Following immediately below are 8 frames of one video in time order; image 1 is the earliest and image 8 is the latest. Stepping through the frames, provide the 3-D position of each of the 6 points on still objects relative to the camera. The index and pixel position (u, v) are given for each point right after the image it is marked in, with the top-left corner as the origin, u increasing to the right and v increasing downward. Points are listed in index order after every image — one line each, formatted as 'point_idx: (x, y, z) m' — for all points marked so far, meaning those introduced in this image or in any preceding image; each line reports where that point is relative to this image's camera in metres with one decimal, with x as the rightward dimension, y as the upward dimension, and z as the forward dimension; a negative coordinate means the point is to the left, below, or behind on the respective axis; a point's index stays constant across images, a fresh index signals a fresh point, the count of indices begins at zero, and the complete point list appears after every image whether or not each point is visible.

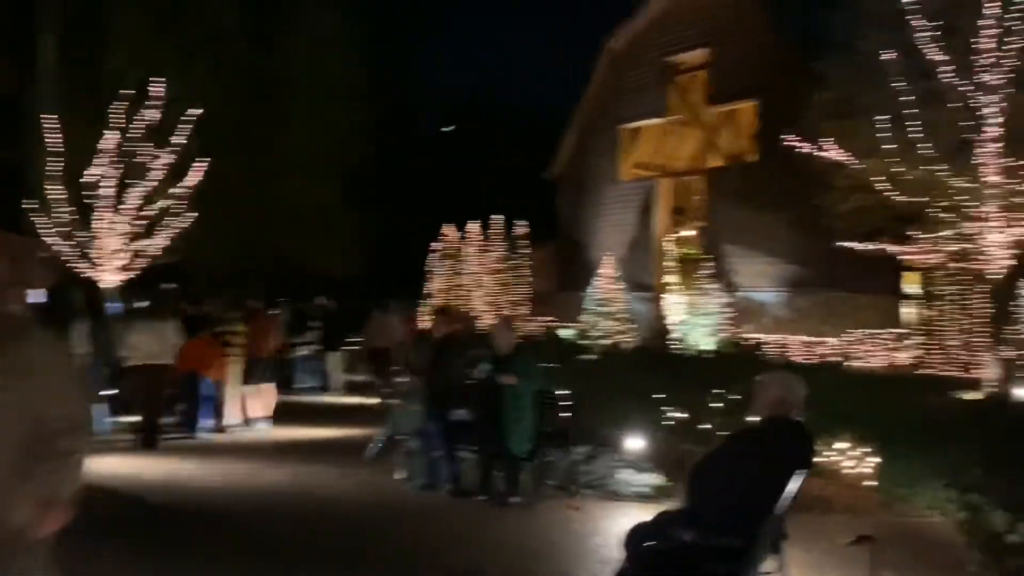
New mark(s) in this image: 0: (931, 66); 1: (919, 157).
0: (+6.6, +3.5, +16.4) m
1: (+6.5, +2.1, +16.6) m
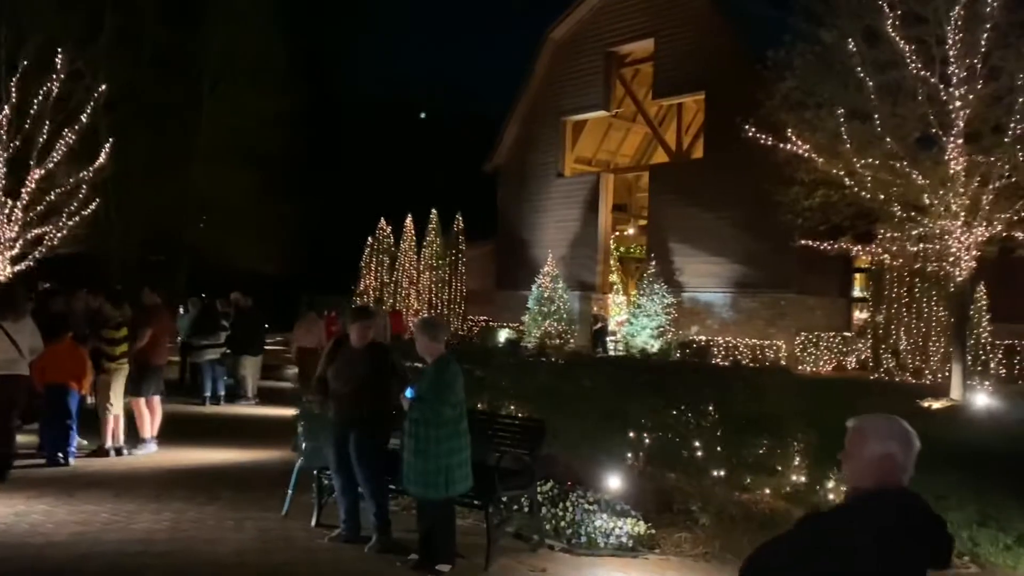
0: (+5.7, +3.5, +15.5) m
1: (+5.6, +2.1, +15.7) m
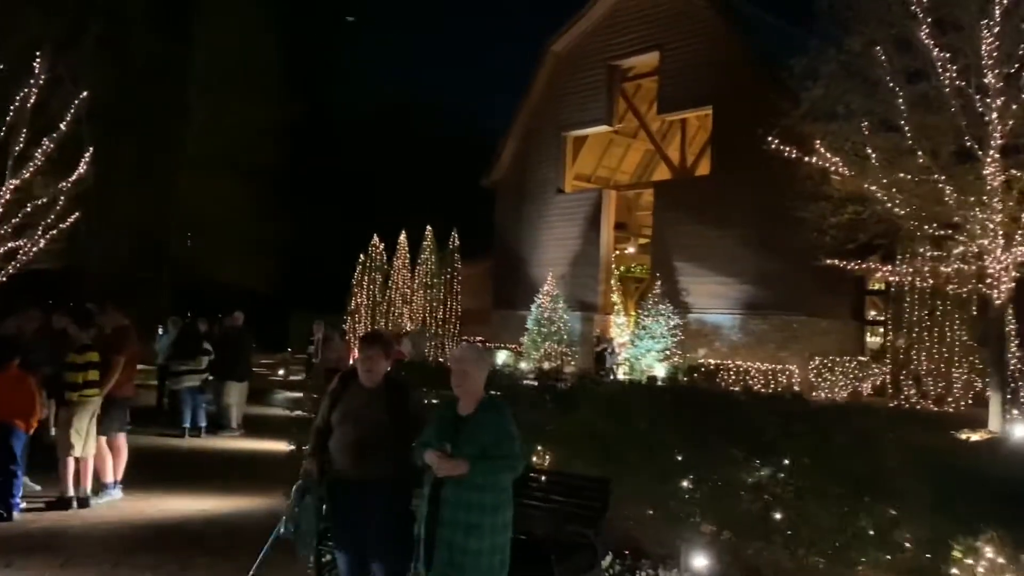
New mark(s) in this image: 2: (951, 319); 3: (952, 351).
0: (+5.9, +3.2, +14.6) m
1: (+5.7, +1.8, +14.8) m
2: (+8.0, -0.6, +19.0) m
3: (+8.1, -1.1, +19.0) m
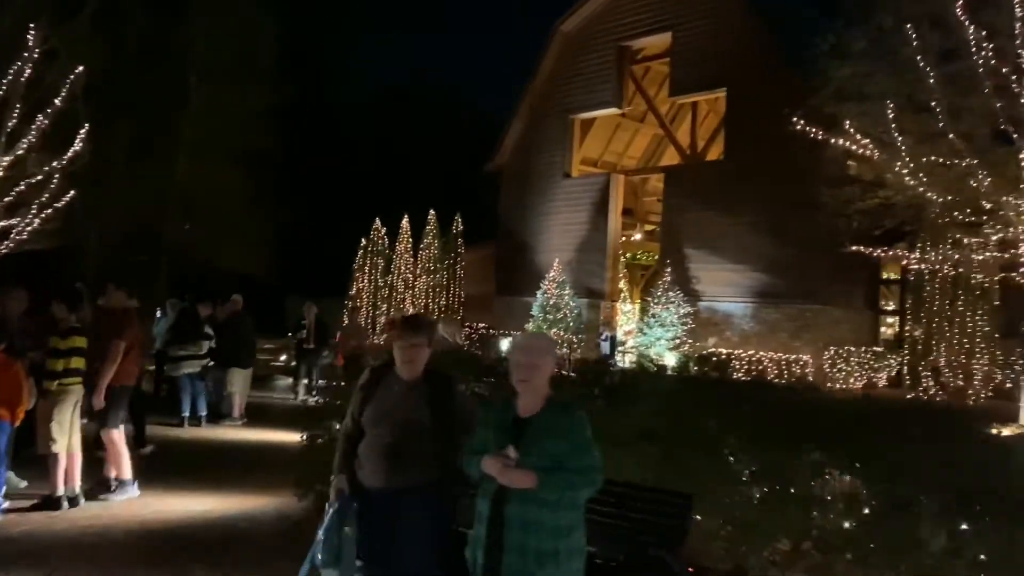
0: (+6.1, +3.3, +14.0) m
1: (+5.9, +1.9, +14.2) m
2: (+8.2, -0.4, +18.5) m
3: (+8.2, -1.0, +18.5) m
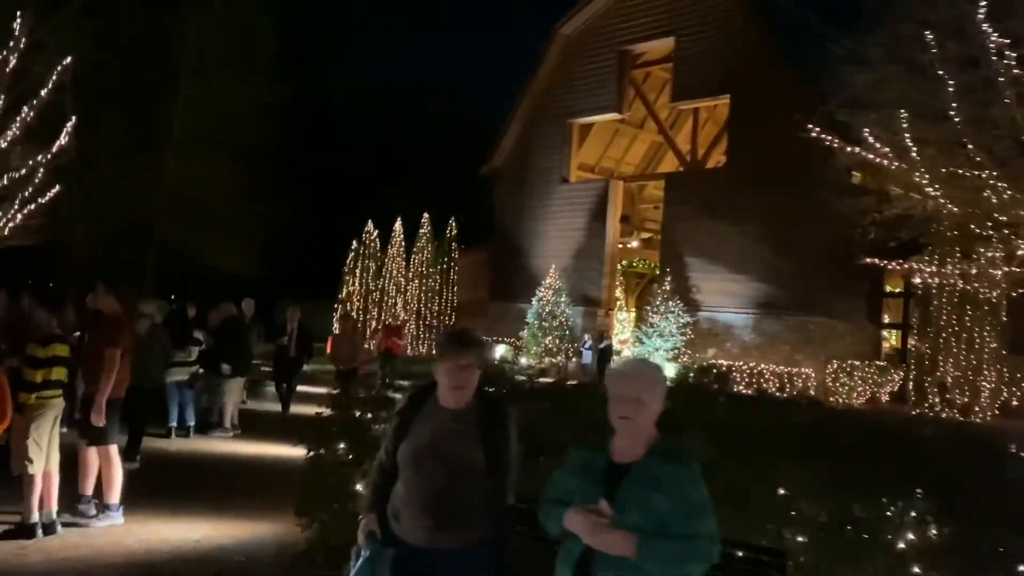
0: (+6.1, +3.1, +13.6) m
1: (+5.9, +1.7, +13.8) m
2: (+8.2, -0.6, +18.0) m
3: (+8.2, -1.2, +18.0) m
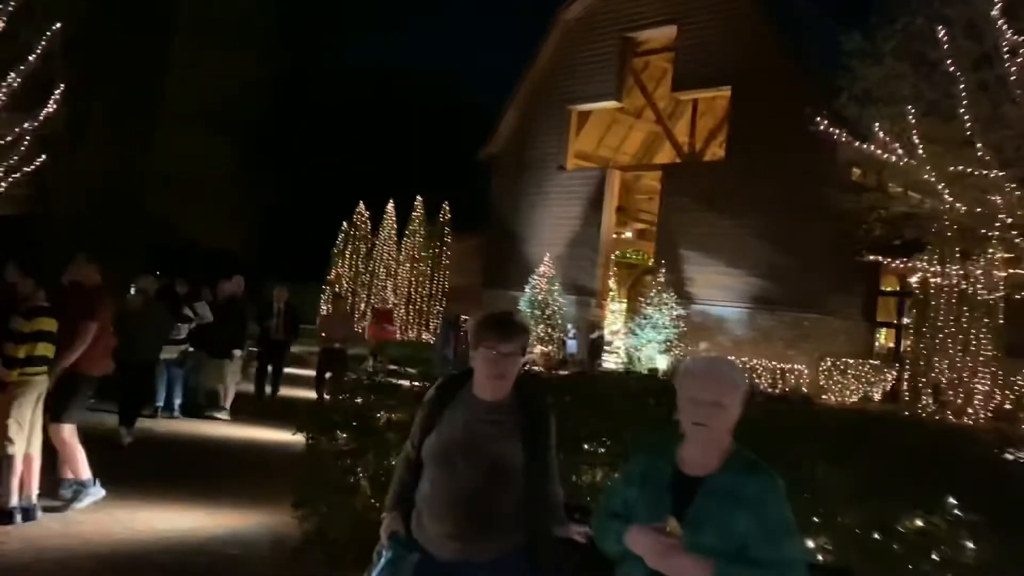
0: (+6.2, +3.1, +13.3) m
1: (+6.0, +1.7, +13.5) m
2: (+8.1, -0.7, +17.9) m
3: (+8.1, -1.3, +17.9) m
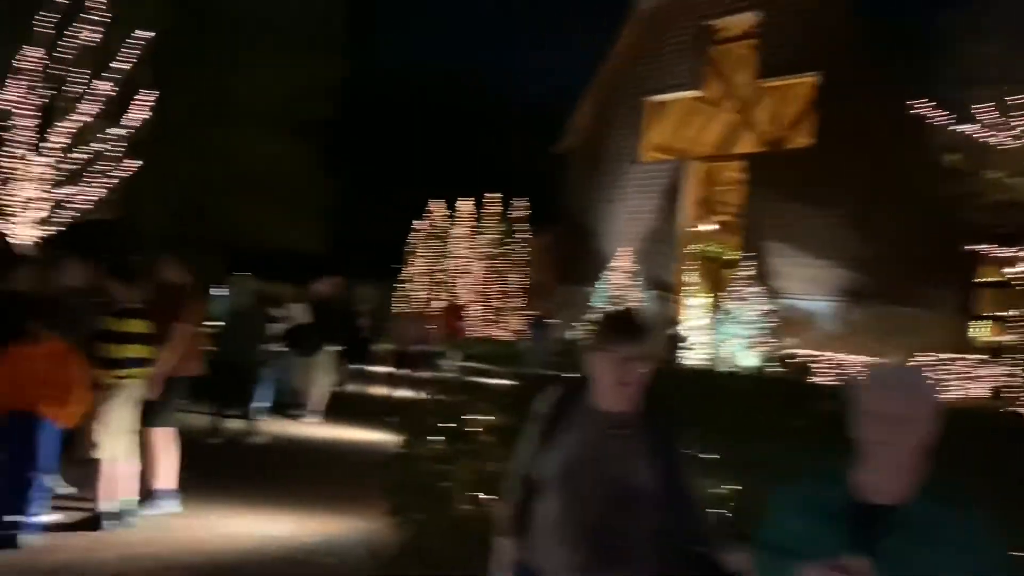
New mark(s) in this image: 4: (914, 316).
0: (+7.2, +3.2, +12.5) m
1: (+7.0, +1.8, +12.8) m
2: (+9.4, -0.5, +17.0) m
3: (+9.4, -1.1, +17.0) m
4: (+7.7, -0.5, +19.8) m
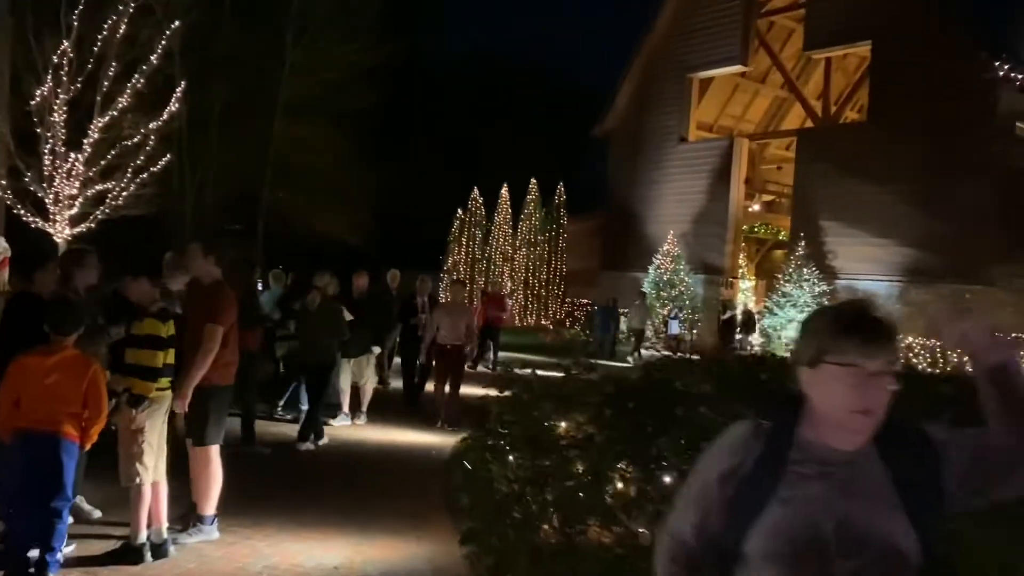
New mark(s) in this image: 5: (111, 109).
0: (+7.8, +3.5, +11.5) m
1: (+7.6, +2.2, +11.7) m
2: (+10.2, -0.1, +15.8) m
3: (+10.2, -0.7, +15.9) m
4: (+8.6, -0.1, +18.8) m
5: (-7.0, +3.2, +17.9) m
